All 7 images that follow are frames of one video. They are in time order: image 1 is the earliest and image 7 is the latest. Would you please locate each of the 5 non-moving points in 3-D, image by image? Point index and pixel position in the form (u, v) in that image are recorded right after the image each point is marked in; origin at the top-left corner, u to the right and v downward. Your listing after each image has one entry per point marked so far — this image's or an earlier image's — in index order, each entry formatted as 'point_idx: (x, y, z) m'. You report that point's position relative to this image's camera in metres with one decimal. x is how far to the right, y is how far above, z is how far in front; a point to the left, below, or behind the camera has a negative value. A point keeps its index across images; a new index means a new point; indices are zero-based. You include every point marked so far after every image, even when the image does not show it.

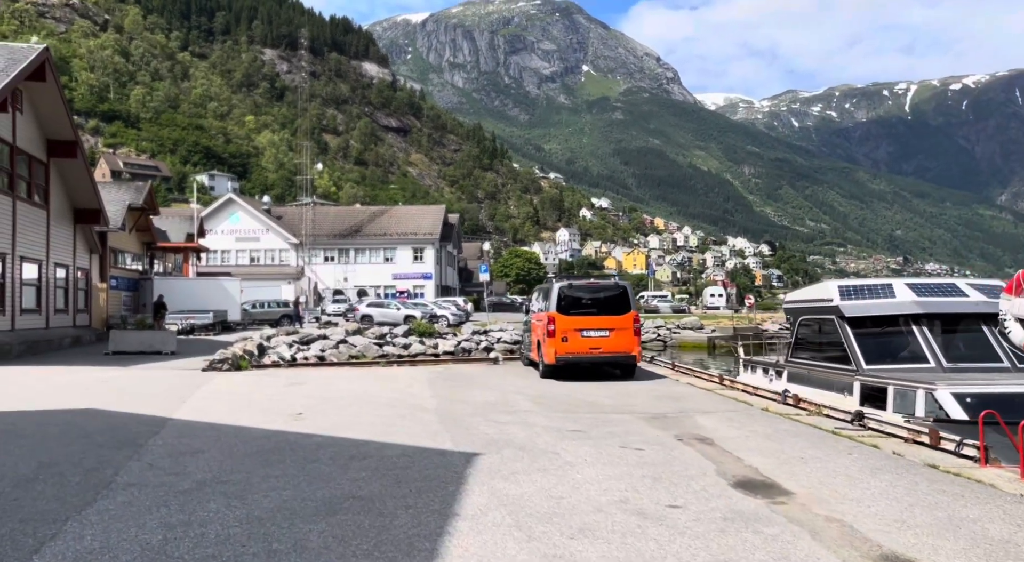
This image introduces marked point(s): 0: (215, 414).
0: (-4.2, -1.9, +10.8) m
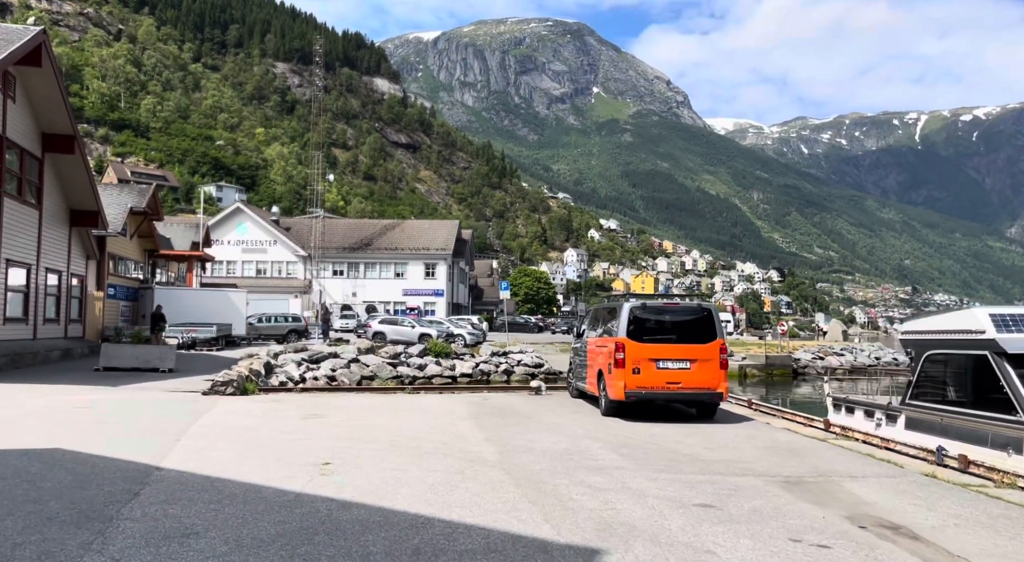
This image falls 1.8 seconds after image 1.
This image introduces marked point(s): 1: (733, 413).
0: (-3.3, -2.0, +8.3) m
1: (+4.0, -2.4, +13.9) m
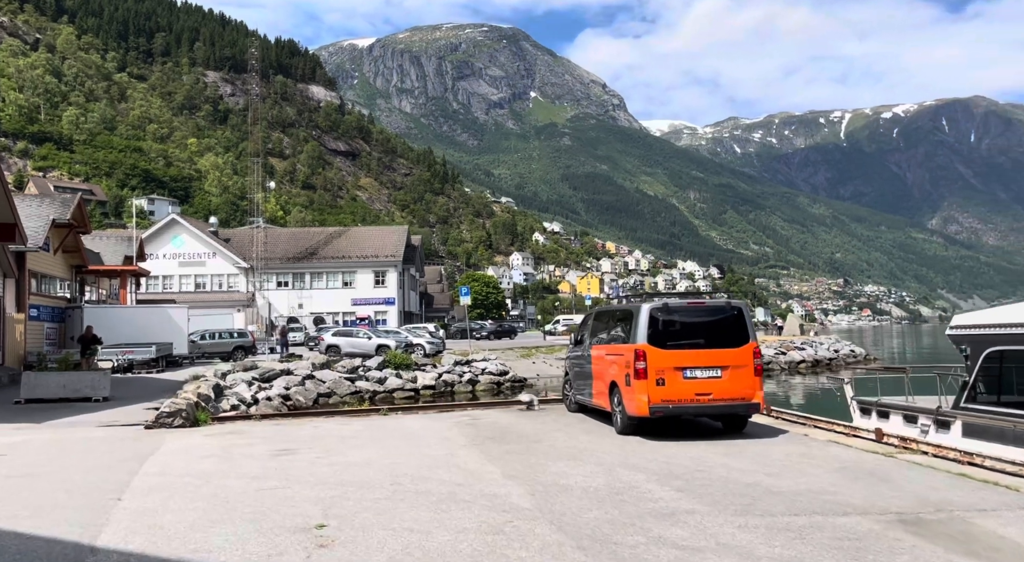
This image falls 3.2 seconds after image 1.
0: (-2.8, -2.1, +6.3) m
1: (+4.1, -2.3, +12.3) m
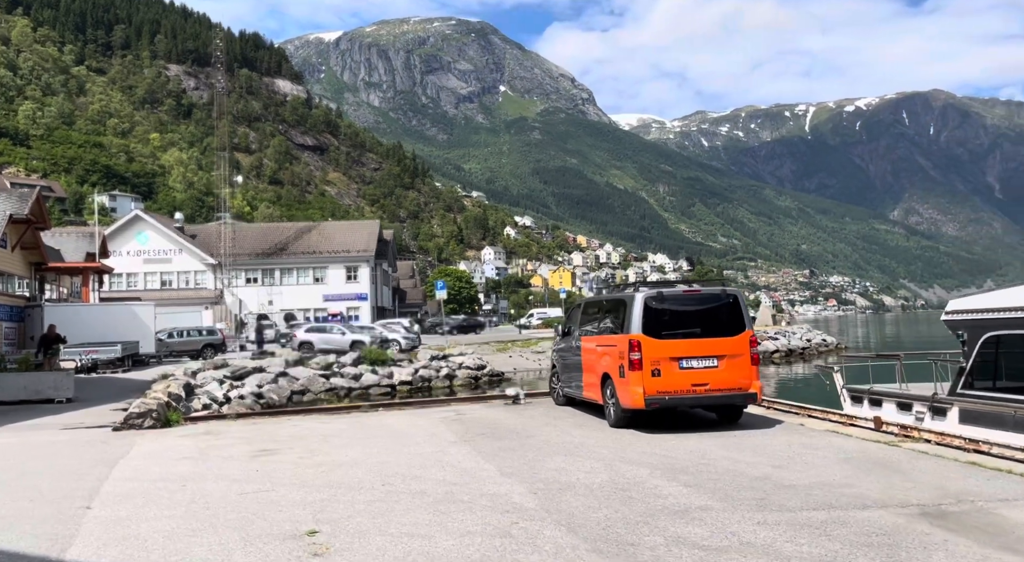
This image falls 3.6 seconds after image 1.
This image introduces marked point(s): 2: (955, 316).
0: (-2.8, -2.0, +5.8) m
1: (+3.9, -2.1, +12.1) m
2: (+6.3, -0.5, +10.9) m
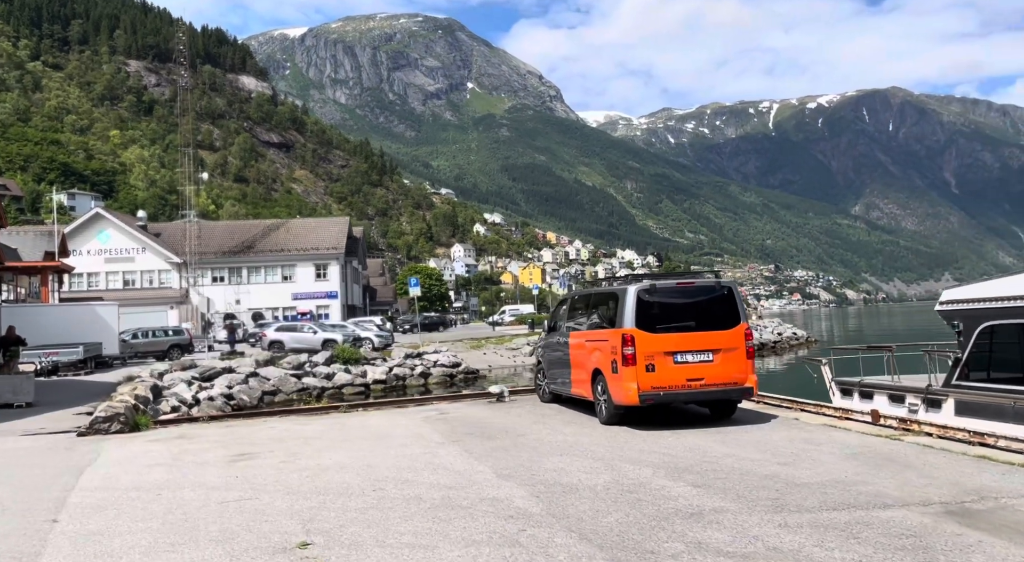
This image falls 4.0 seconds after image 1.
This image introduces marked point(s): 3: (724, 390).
0: (-2.7, -2.0, +5.3) m
1: (+3.7, -2.0, +11.9) m
2: (+6.2, -0.4, +10.7) m
3: (+2.9, -1.5, +10.6) m
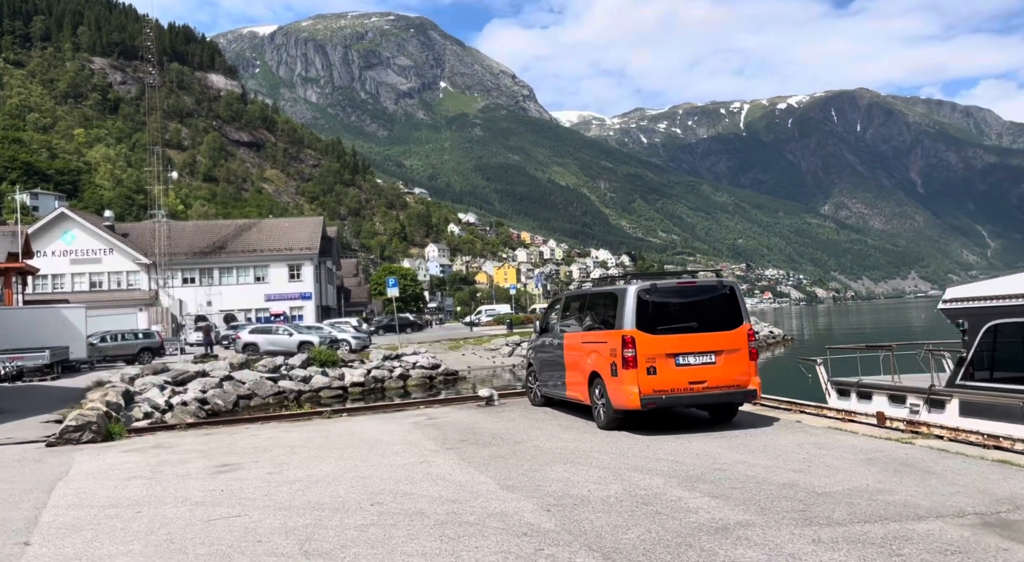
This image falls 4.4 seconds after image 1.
0: (-2.6, -2.0, +4.8) m
1: (+3.6, -2.0, +11.6) m
2: (+6.1, -0.3, +10.5) m
3: (+2.9, -1.5, +10.3) m
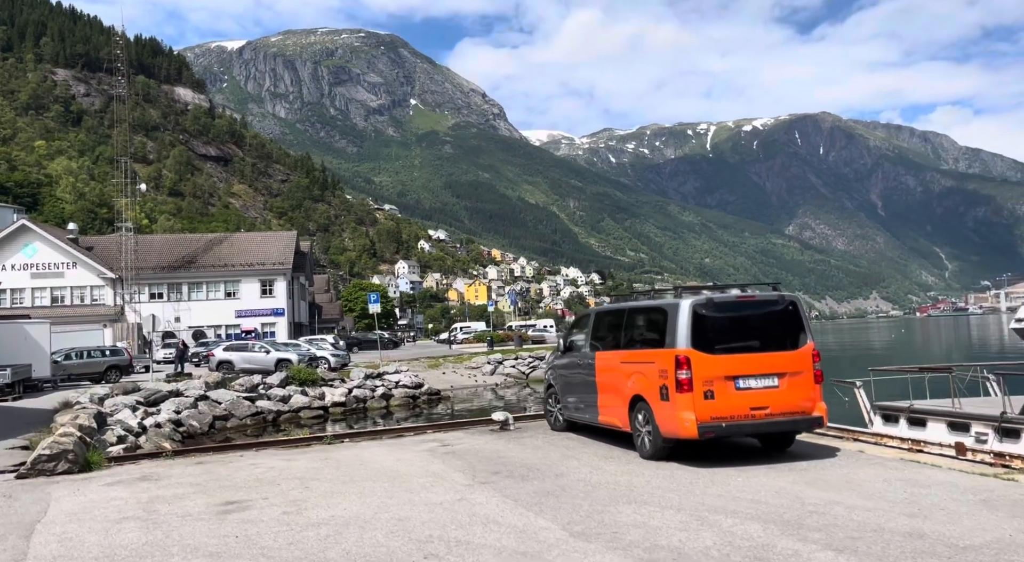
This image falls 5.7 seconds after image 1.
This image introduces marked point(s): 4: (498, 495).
0: (-1.8, -2.0, +3.6) m
1: (+4.0, -2.2, +10.7) m
2: (+6.6, -0.6, +9.8) m
3: (+3.4, -1.7, +9.3) m
4: (-0.2, -2.3, +8.4) m
